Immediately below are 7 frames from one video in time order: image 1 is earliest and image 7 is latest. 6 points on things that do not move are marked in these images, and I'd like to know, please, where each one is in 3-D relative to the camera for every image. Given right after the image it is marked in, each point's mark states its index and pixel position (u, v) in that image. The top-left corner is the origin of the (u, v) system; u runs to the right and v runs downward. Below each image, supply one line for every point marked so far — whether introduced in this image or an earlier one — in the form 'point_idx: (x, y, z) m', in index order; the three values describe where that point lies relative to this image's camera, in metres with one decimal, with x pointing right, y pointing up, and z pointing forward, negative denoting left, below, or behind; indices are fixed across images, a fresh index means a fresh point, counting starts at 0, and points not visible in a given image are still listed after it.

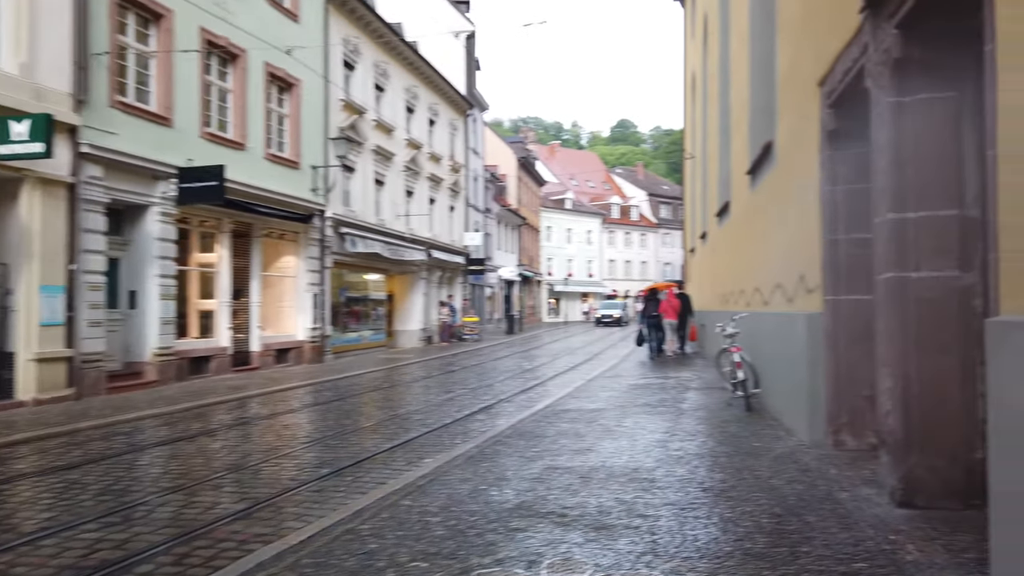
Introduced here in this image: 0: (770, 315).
0: (+3.2, -0.4, +9.1) m
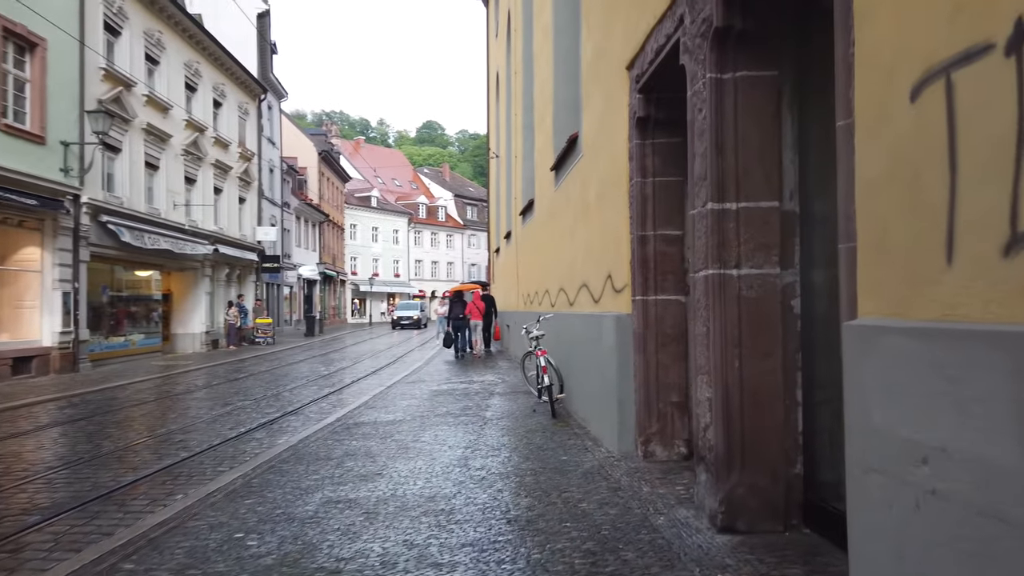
0: (+0.8, -0.3, +8.7) m
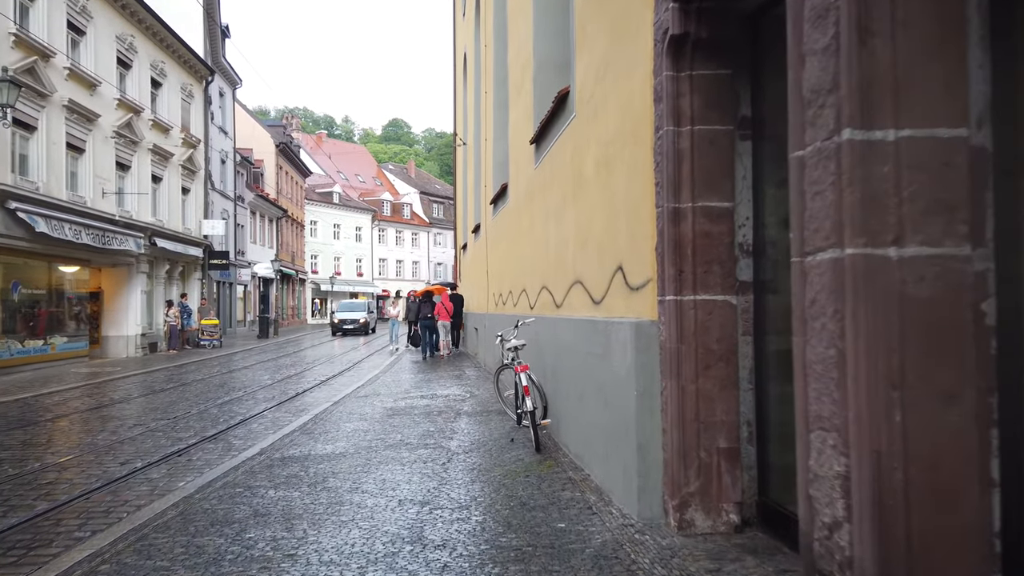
0: (+0.5, -0.3, +6.7) m
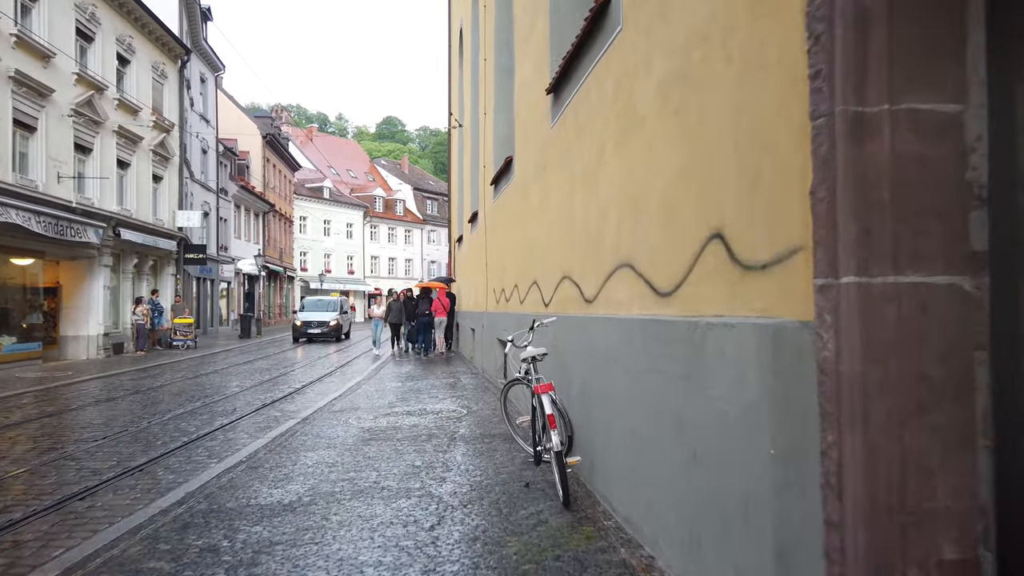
0: (+0.6, -0.2, +4.7) m
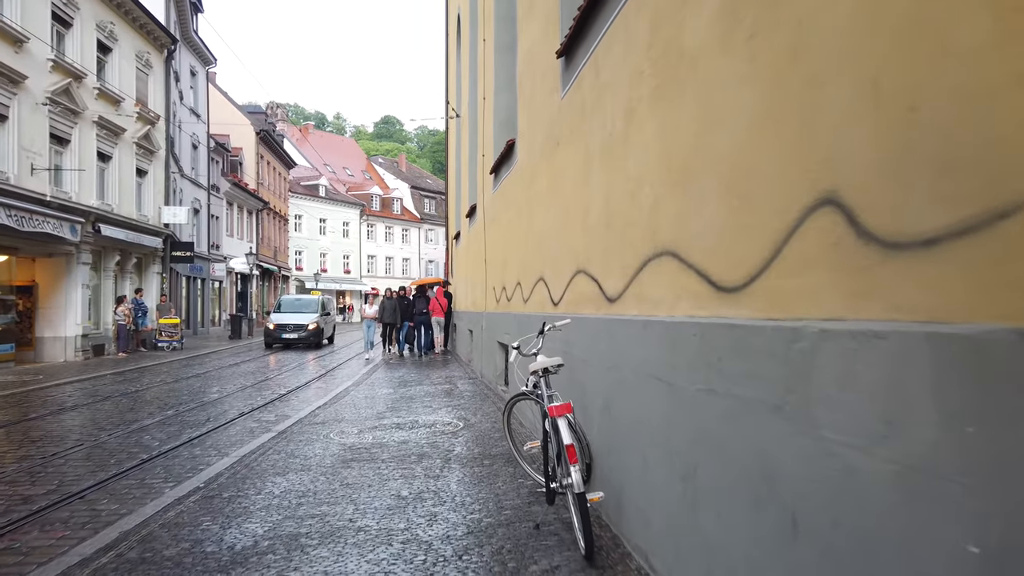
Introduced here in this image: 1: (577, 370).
0: (+0.7, -0.2, +3.7) m
1: (+0.5, -0.6, +5.3) m
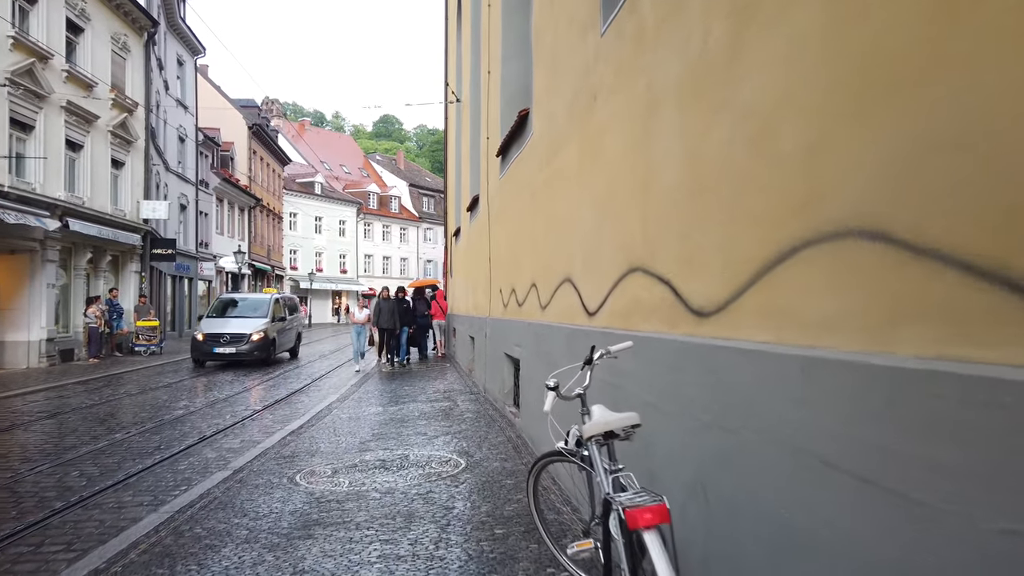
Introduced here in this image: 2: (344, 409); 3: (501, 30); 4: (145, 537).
0: (+0.8, -0.2, +2.0) m
1: (+0.6, -0.6, +3.6) m
2: (-2.4, -1.7, +10.5) m
3: (-0.1, +3.4, +9.6) m
4: (-2.5, -1.7, +5.0) m
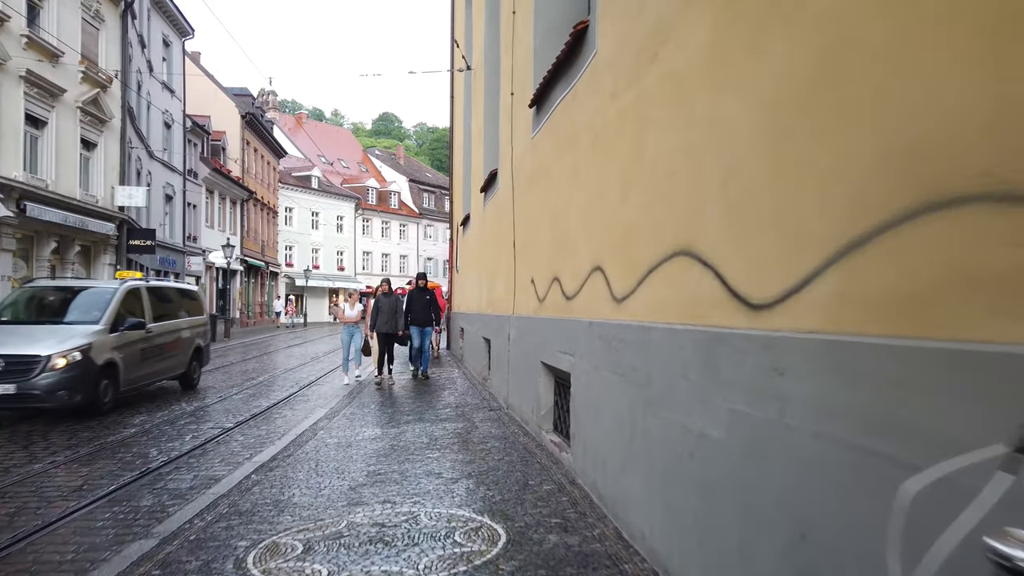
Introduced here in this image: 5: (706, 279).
0: (+1.2, -0.1, -0.2) m
1: (+1.0, -0.5, +1.4) m
2: (-2.0, -1.6, +8.3) m
3: (+0.3, +3.5, +7.4) m
4: (-2.1, -1.5, +2.8) m
5: (+0.9, +0.1, +3.1) m
